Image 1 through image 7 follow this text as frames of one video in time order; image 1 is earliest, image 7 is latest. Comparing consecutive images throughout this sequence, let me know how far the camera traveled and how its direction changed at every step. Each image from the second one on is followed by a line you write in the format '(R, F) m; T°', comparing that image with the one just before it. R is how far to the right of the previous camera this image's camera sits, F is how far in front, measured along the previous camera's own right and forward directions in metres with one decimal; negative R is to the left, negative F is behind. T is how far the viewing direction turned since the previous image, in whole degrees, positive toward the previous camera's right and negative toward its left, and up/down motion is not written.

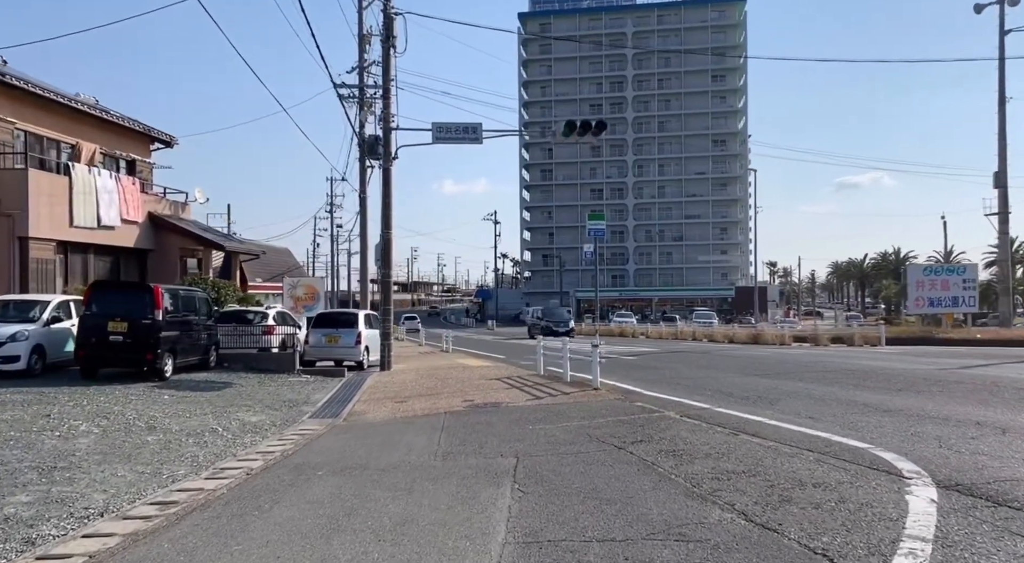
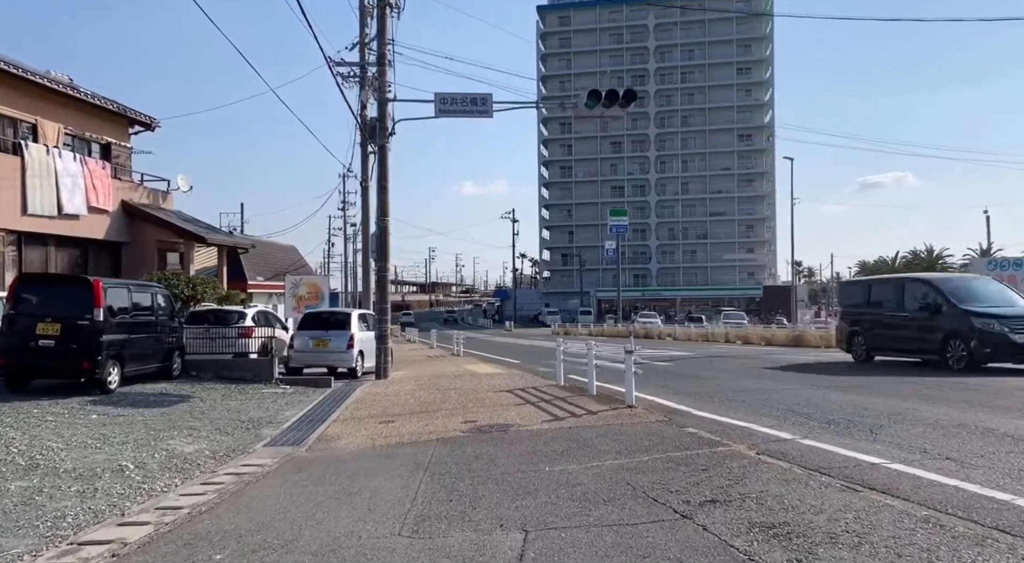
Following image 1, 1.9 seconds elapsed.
(+0.1, +2.9) m; -2°
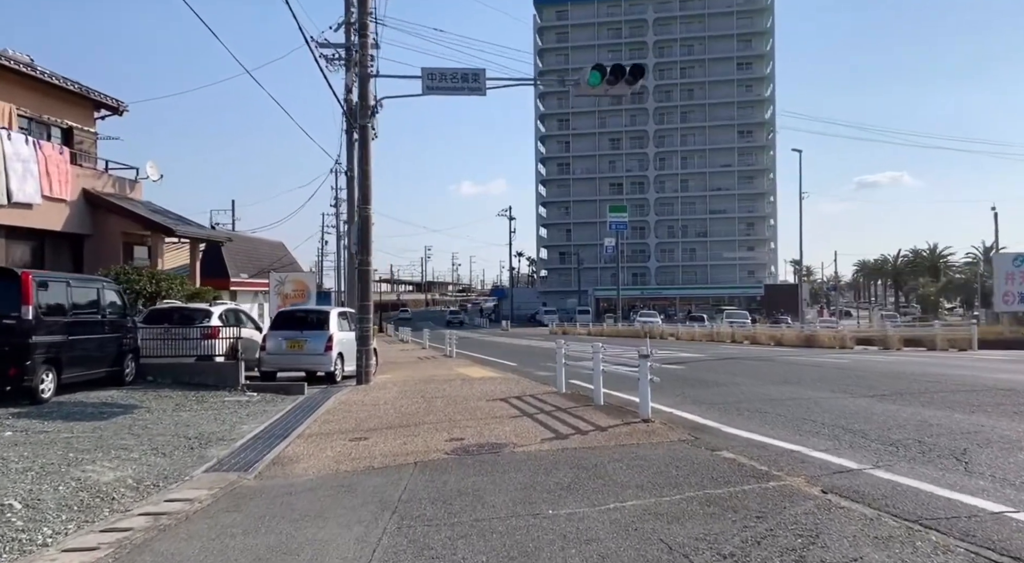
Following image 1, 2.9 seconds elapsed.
(0.0, +1.8) m; 0°
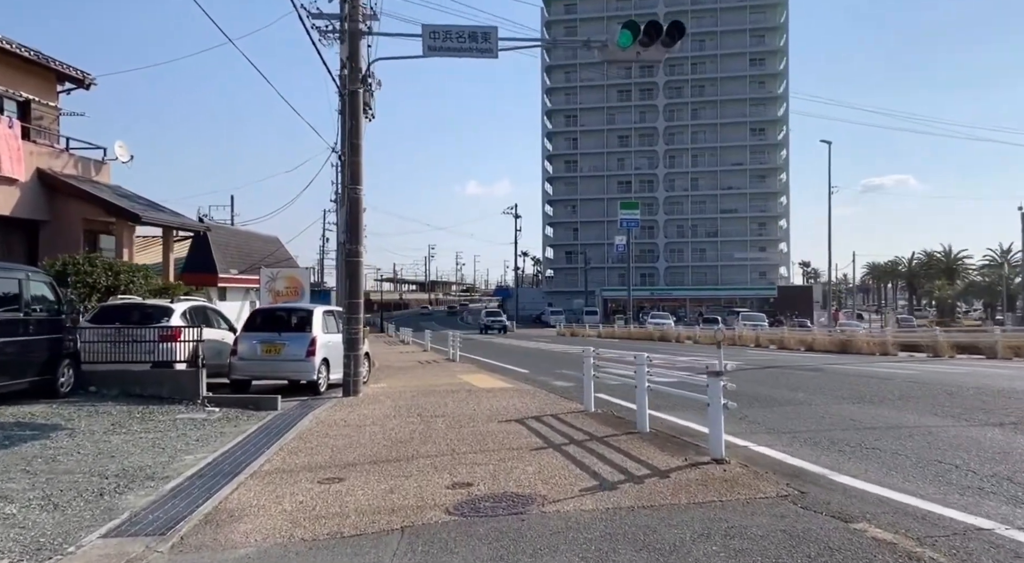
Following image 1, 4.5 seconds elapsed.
(-0.2, +2.6) m; 0°
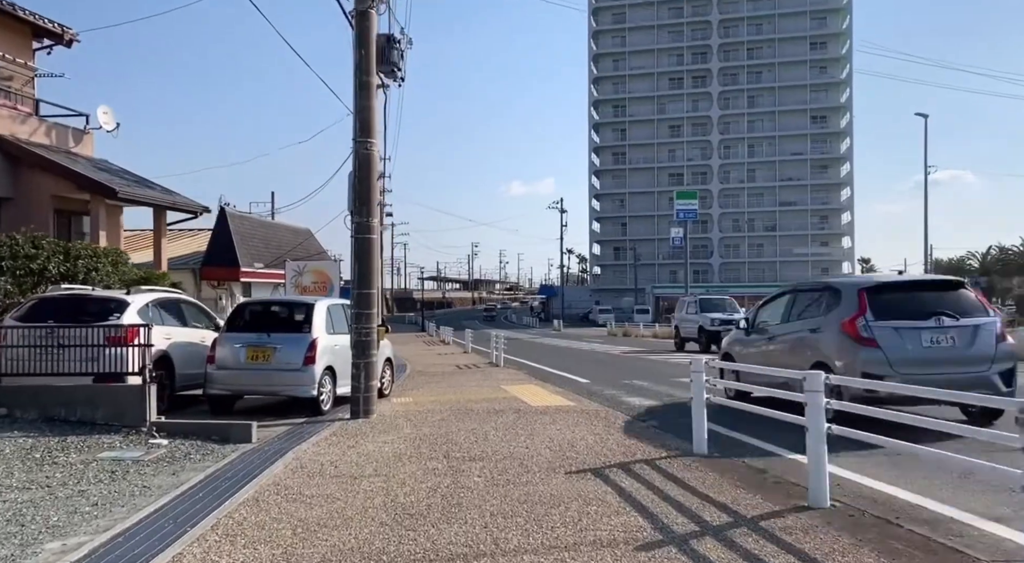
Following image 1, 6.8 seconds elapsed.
(-0.3, +3.7) m; -3°
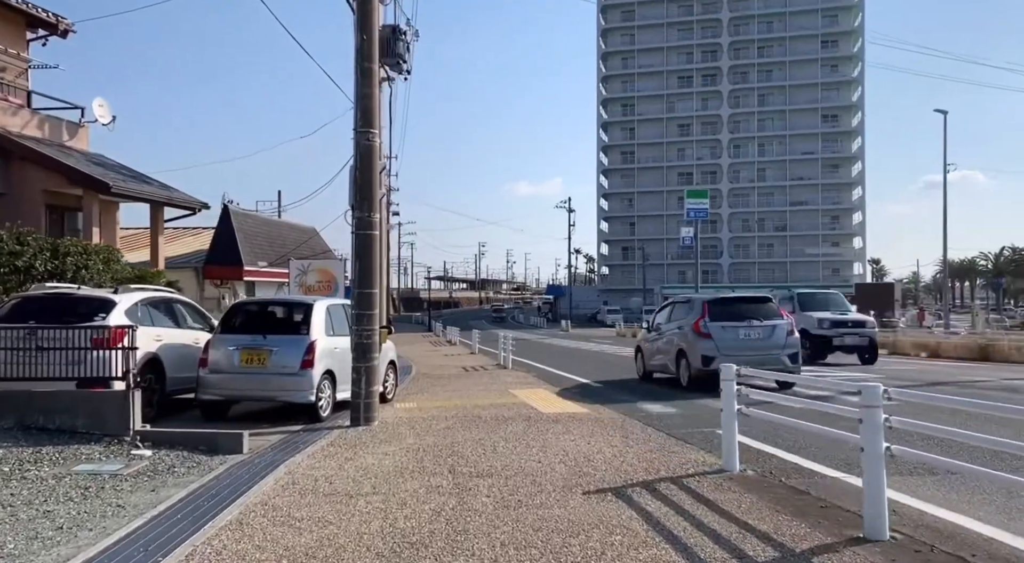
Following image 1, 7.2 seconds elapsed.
(0.0, +0.7) m; -1°
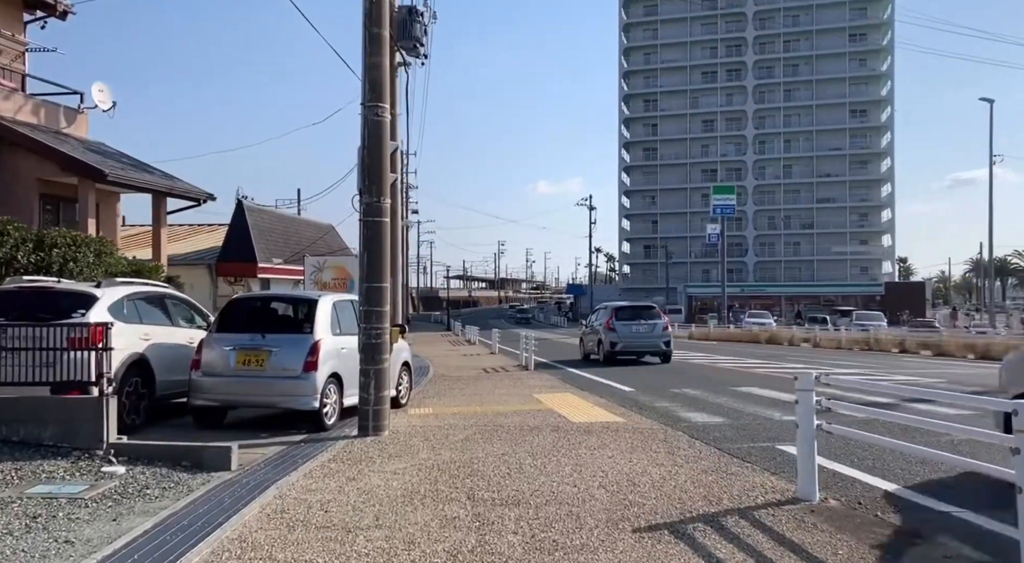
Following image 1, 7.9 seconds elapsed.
(-0.1, +1.2) m; -2°
